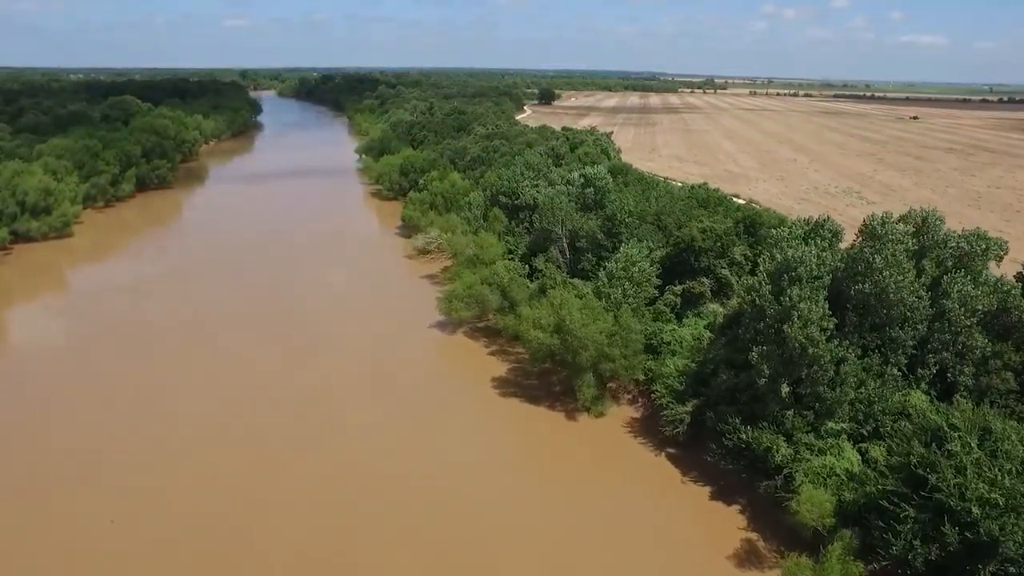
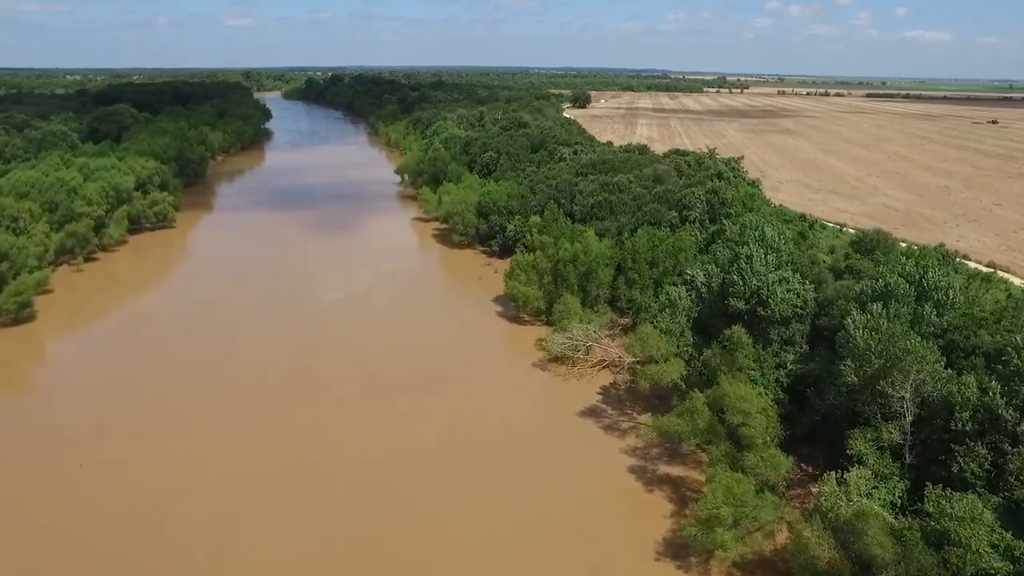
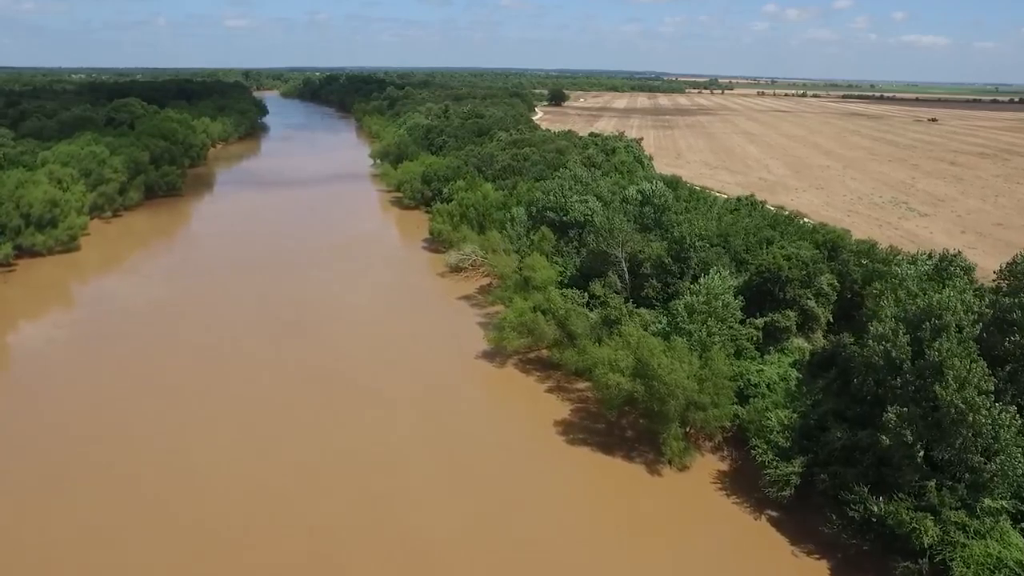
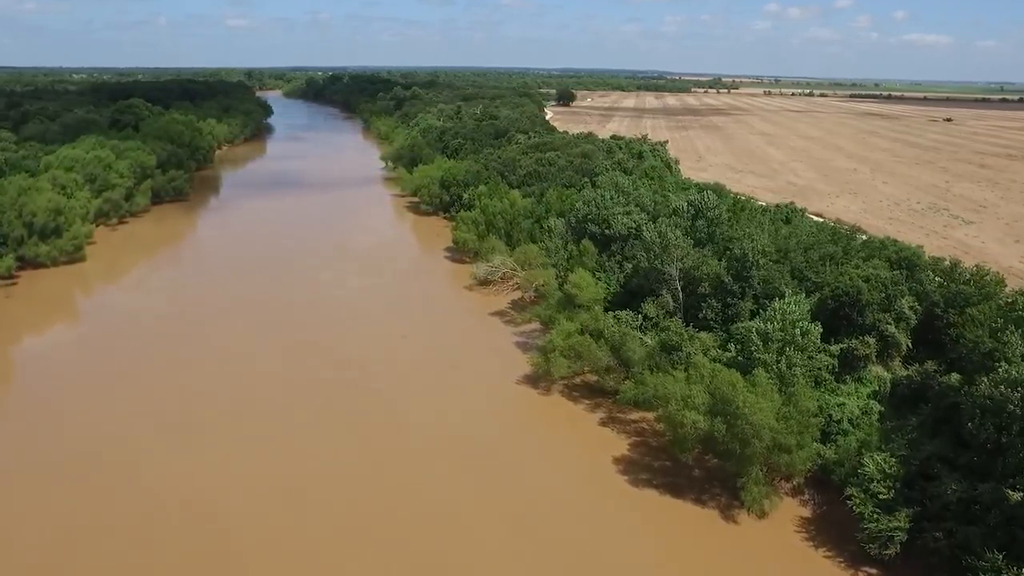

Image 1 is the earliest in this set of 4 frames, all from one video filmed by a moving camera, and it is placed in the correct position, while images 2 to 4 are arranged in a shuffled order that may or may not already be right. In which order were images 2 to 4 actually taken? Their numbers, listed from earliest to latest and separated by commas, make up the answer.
3, 4, 2
